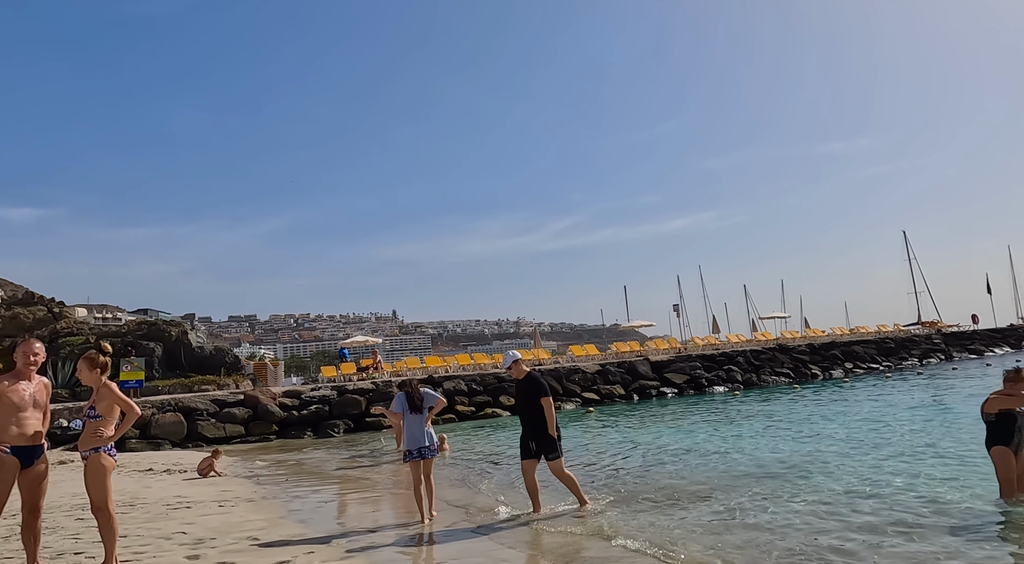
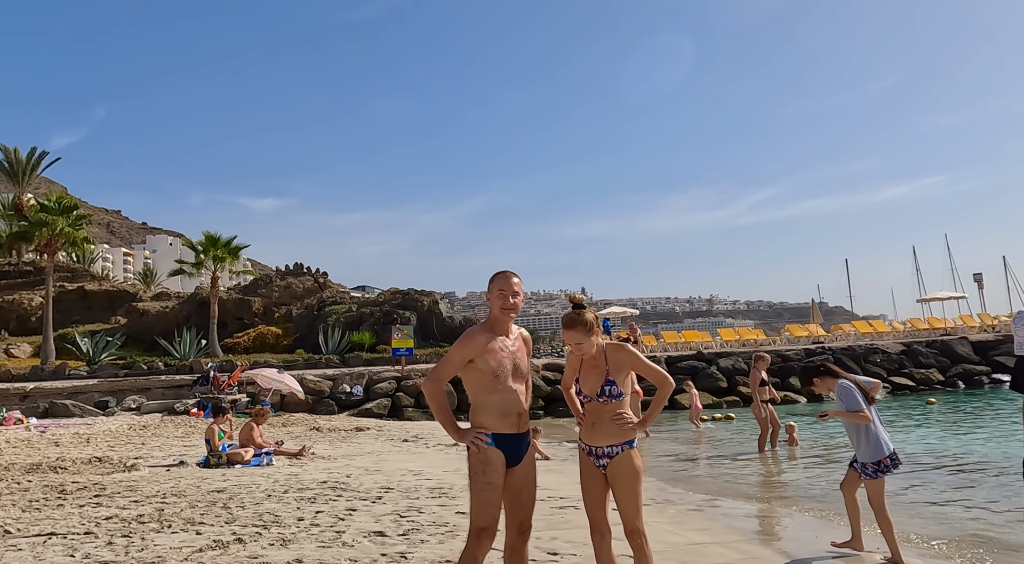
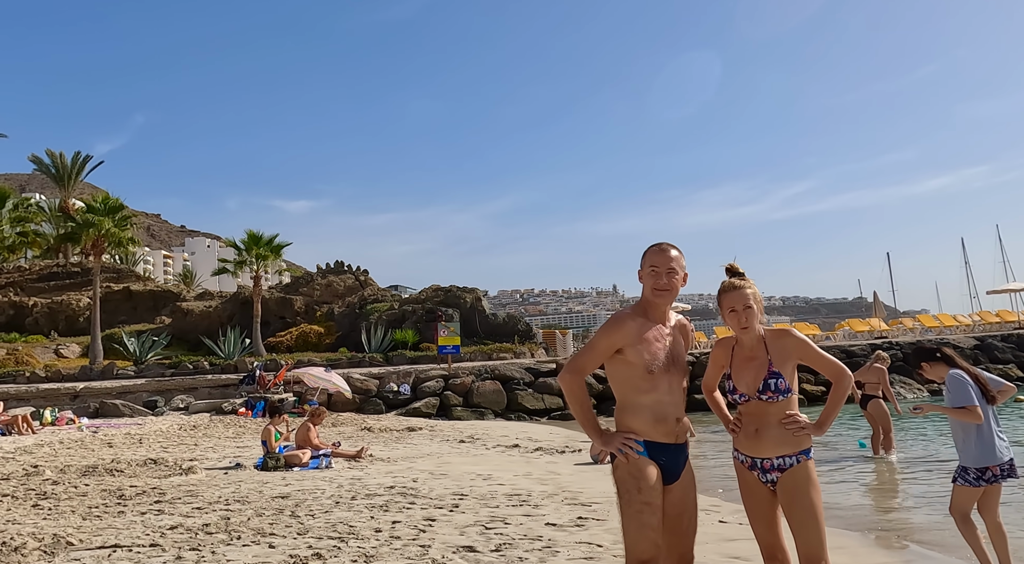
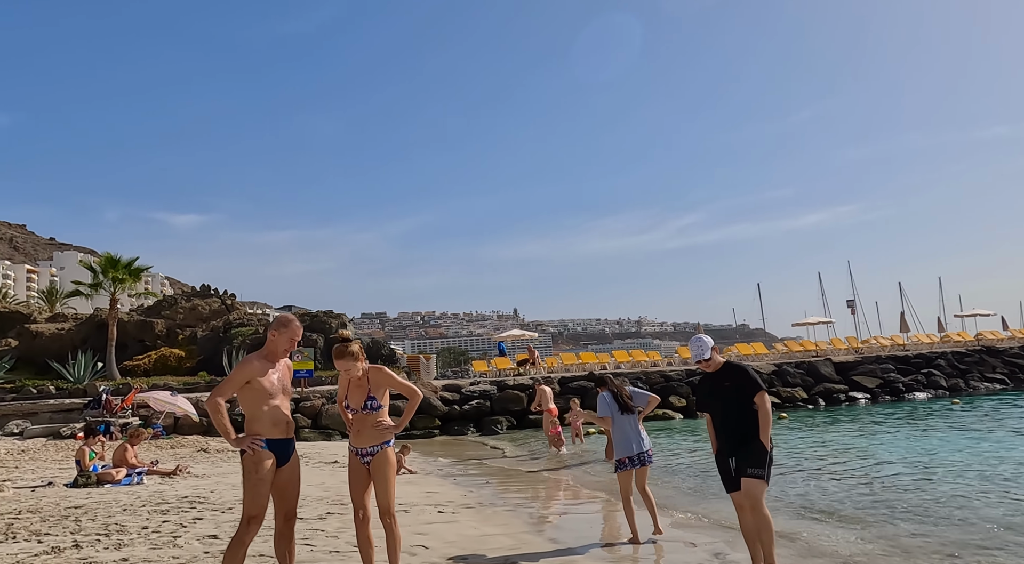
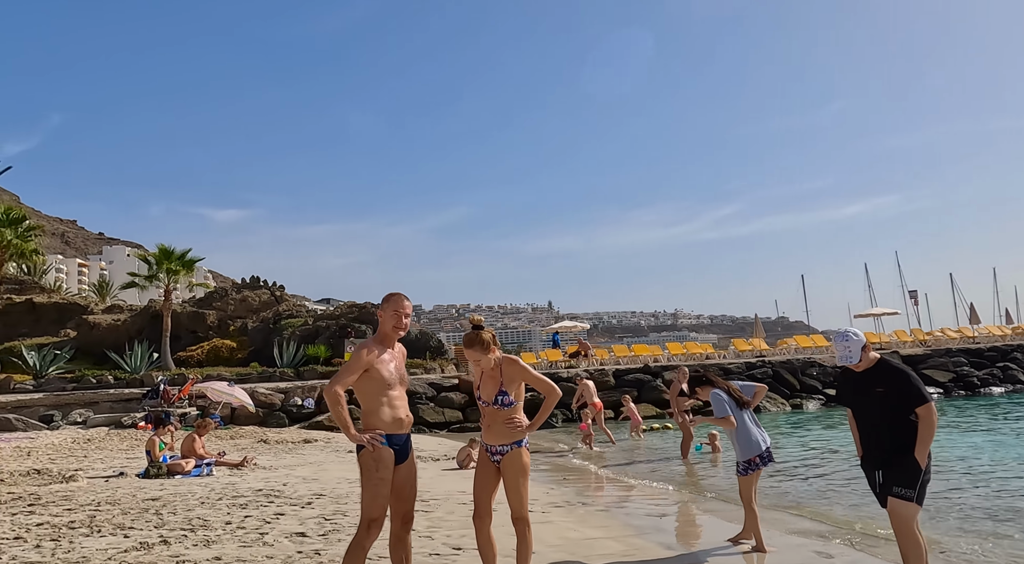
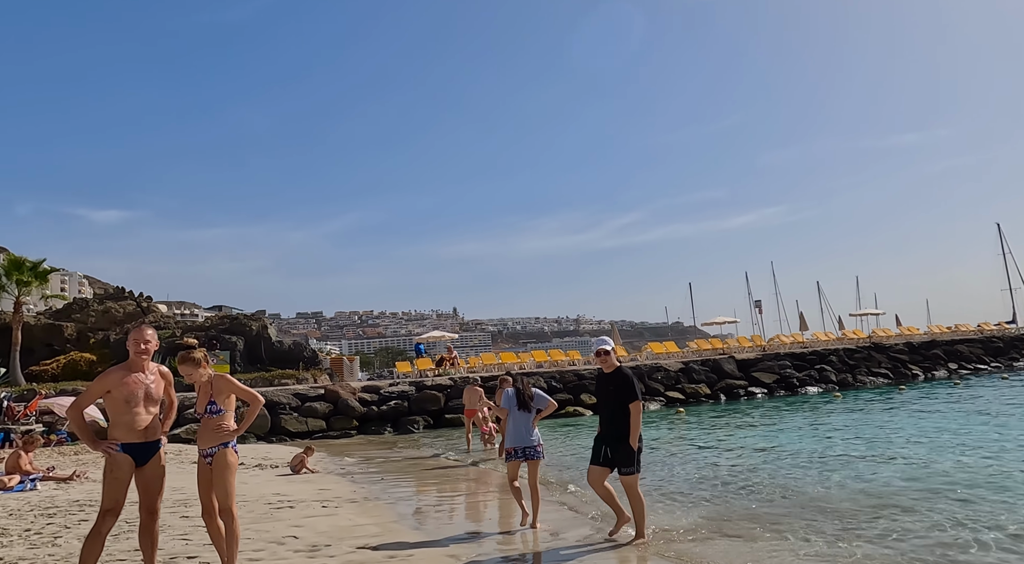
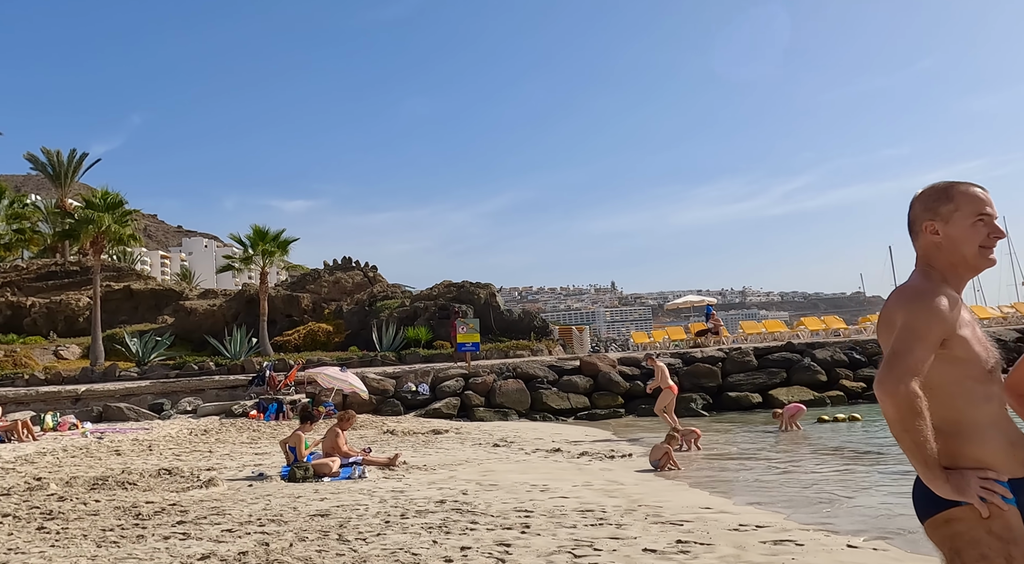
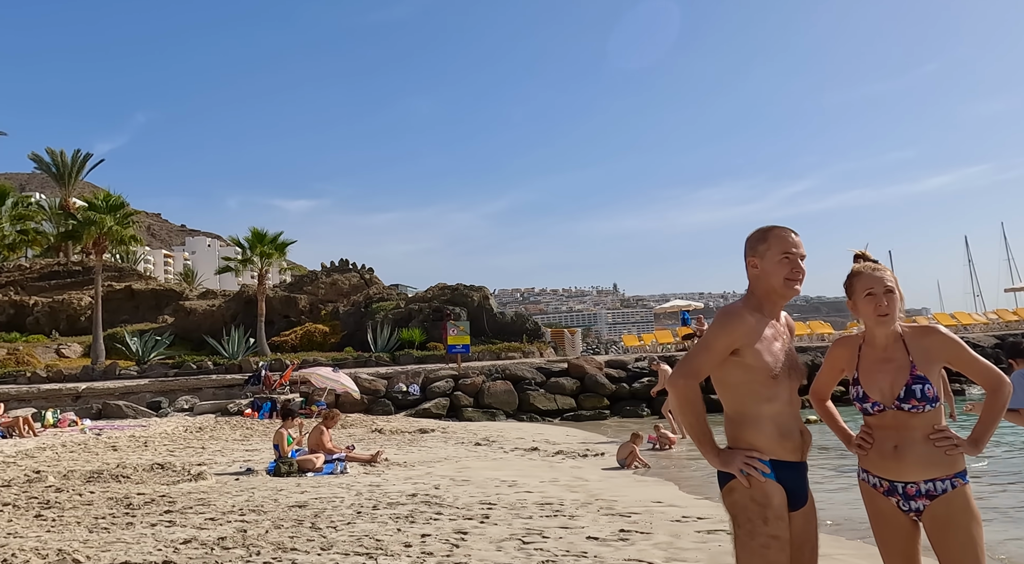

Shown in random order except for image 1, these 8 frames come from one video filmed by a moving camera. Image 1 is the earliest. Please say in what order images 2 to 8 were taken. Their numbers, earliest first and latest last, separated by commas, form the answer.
6, 4, 5, 2, 3, 8, 7
